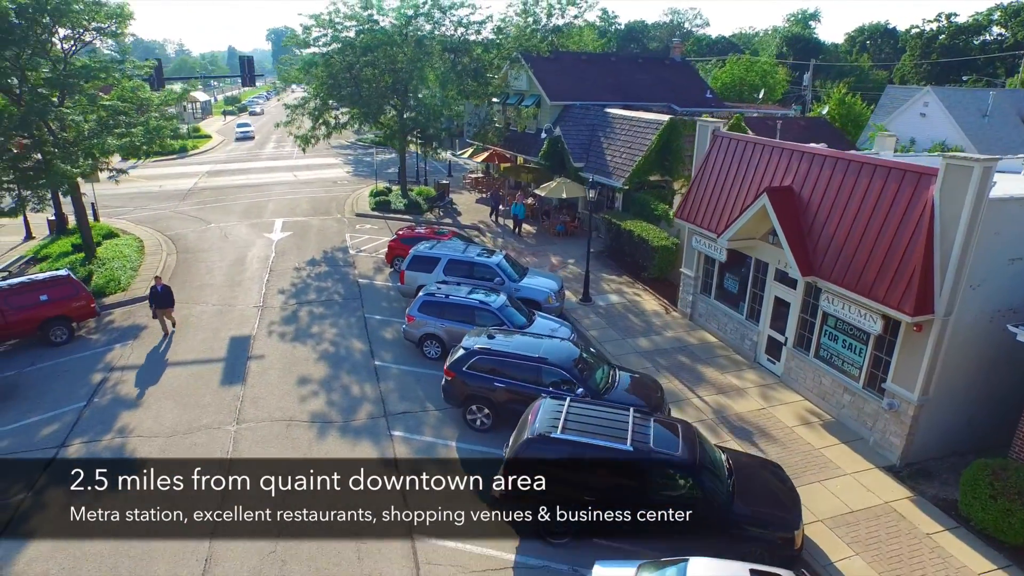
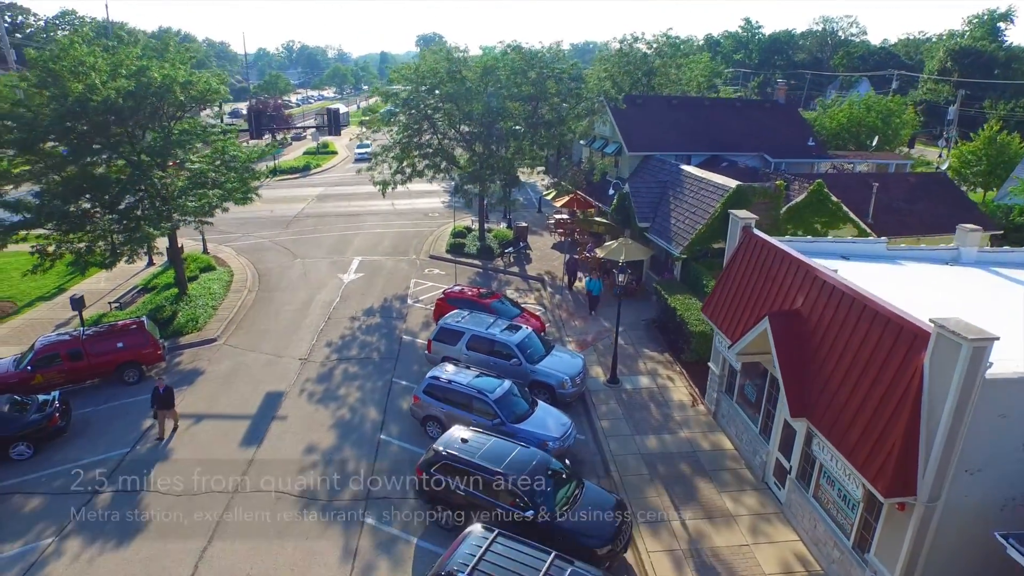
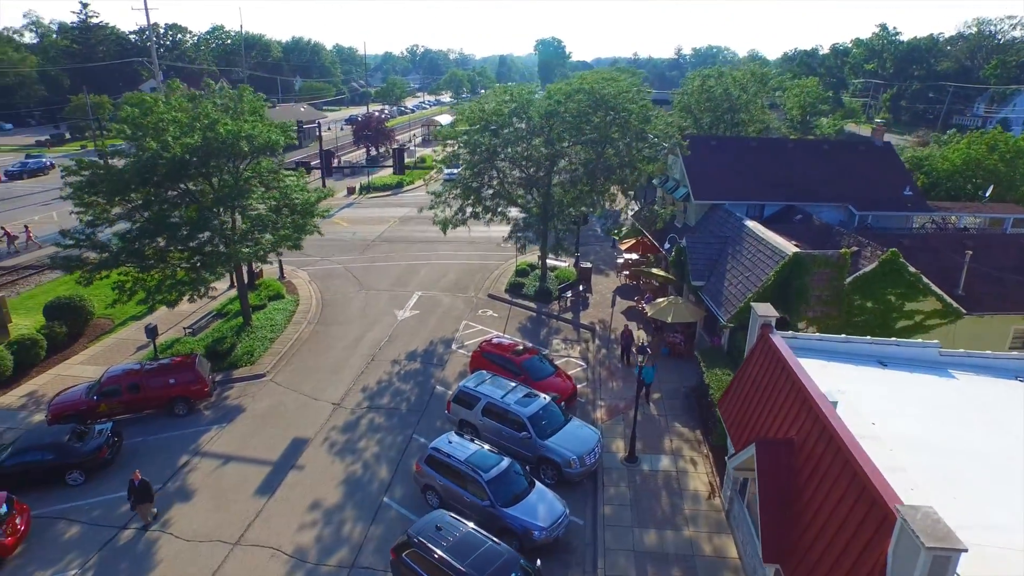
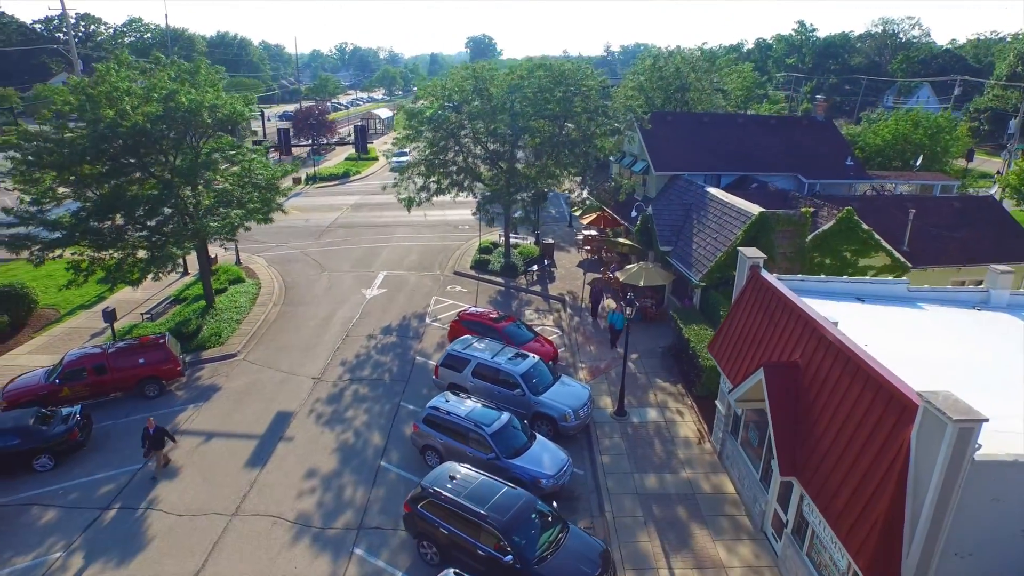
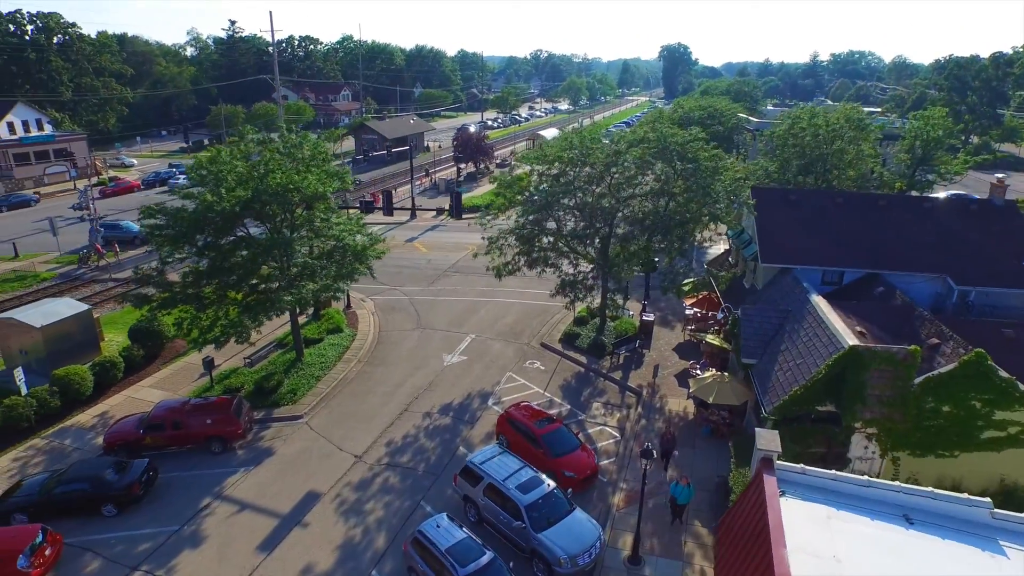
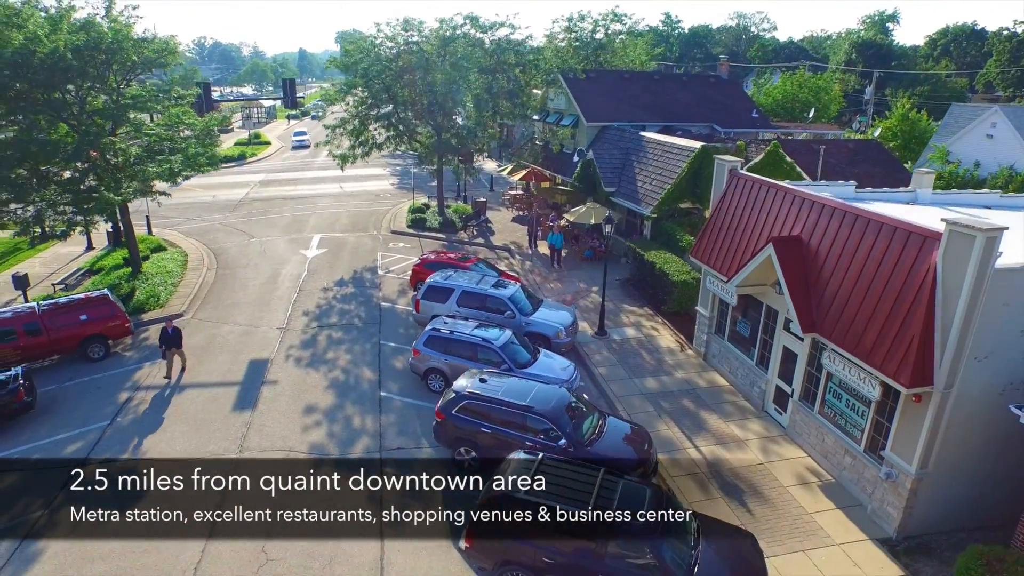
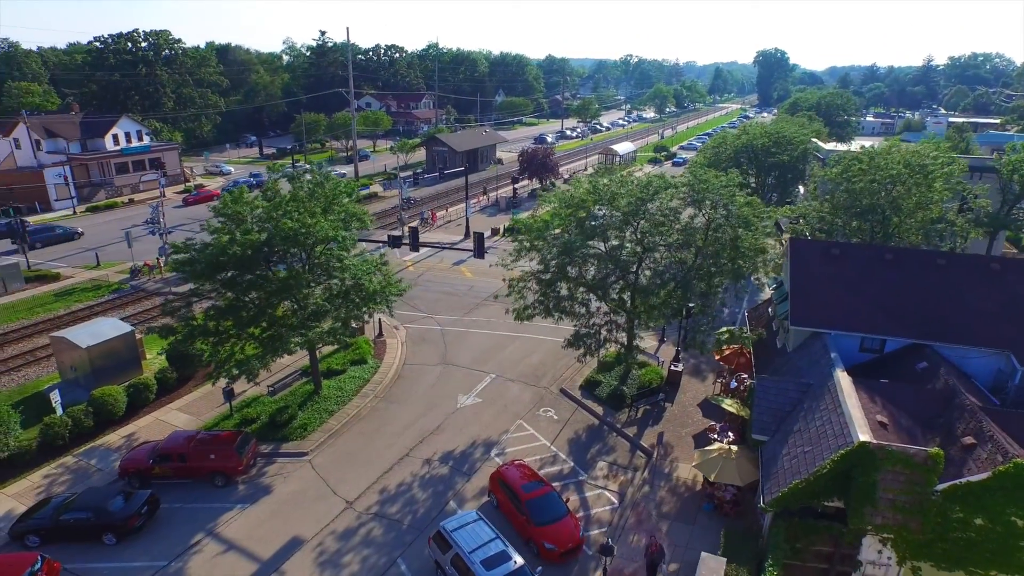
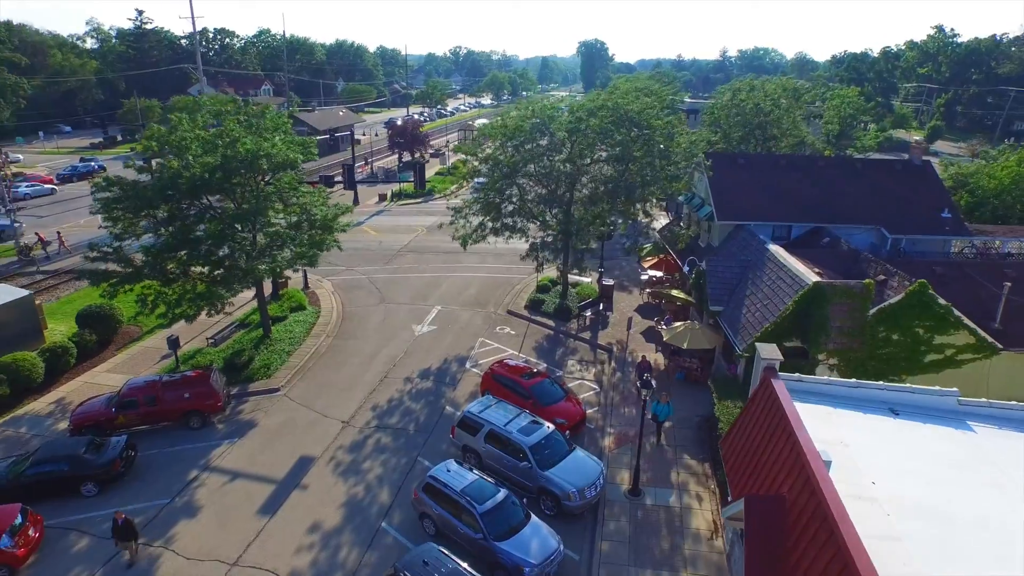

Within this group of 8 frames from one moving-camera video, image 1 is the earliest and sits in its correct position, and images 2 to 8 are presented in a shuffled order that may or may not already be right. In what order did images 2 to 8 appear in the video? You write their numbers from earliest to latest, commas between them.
6, 2, 4, 3, 8, 5, 7
